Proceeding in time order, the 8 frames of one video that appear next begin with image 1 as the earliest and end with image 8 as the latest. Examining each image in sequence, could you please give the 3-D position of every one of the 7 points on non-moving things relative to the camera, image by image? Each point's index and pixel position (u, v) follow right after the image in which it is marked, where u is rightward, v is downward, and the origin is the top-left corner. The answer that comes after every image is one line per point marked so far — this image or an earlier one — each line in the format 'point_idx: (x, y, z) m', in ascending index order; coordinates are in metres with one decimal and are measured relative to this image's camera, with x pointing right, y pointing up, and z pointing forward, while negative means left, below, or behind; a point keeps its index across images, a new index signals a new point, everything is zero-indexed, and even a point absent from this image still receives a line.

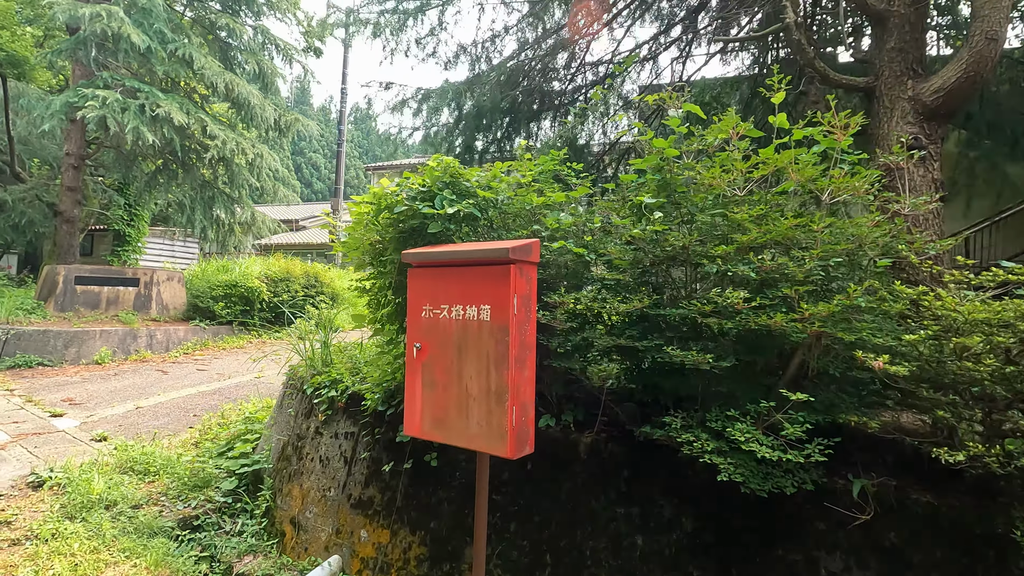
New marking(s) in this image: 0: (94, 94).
0: (-5.6, +2.6, +7.2) m
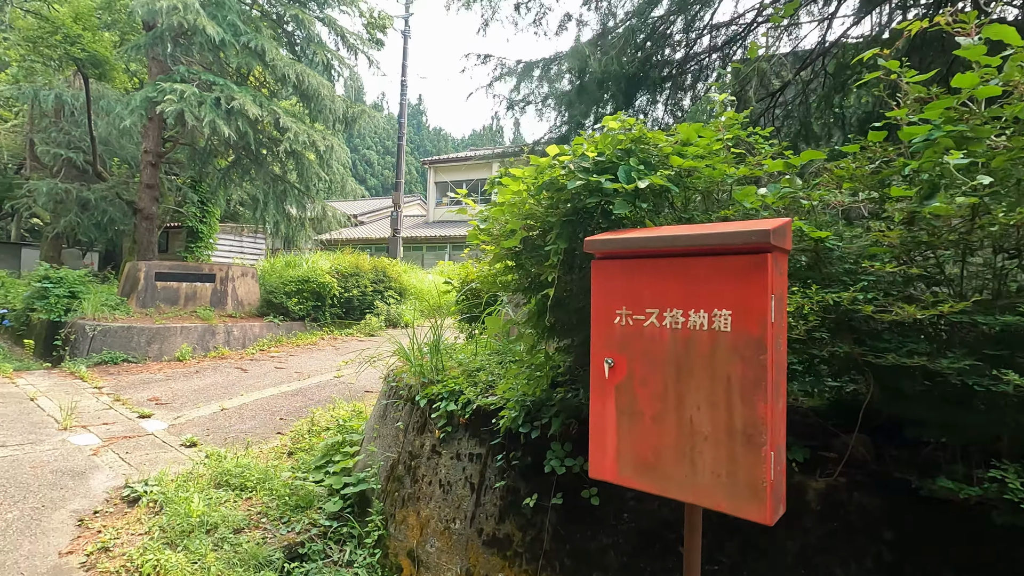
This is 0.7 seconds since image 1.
0: (-4.6, +2.7, +7.2) m
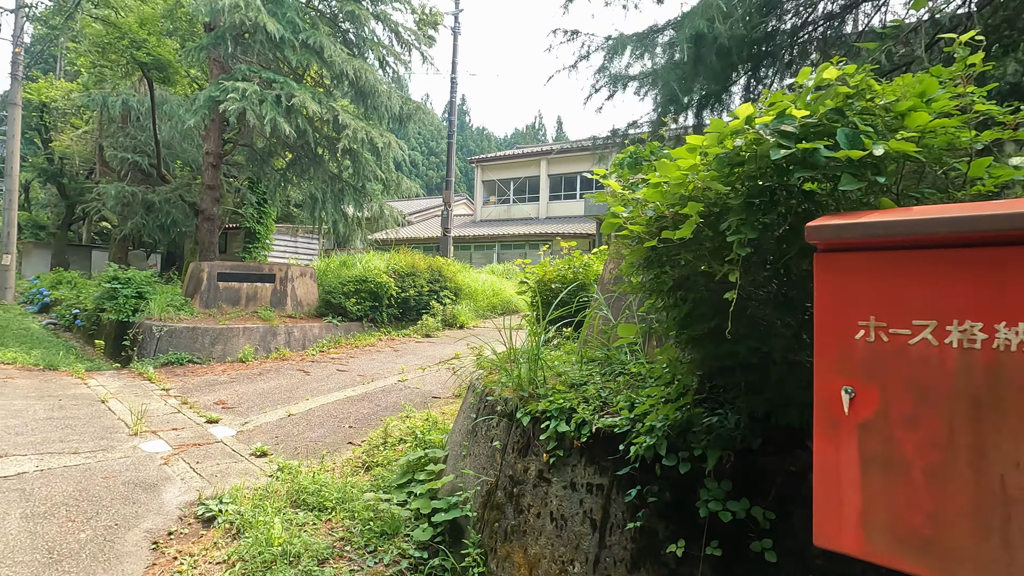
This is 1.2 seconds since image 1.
0: (-3.7, +2.7, +7.1) m
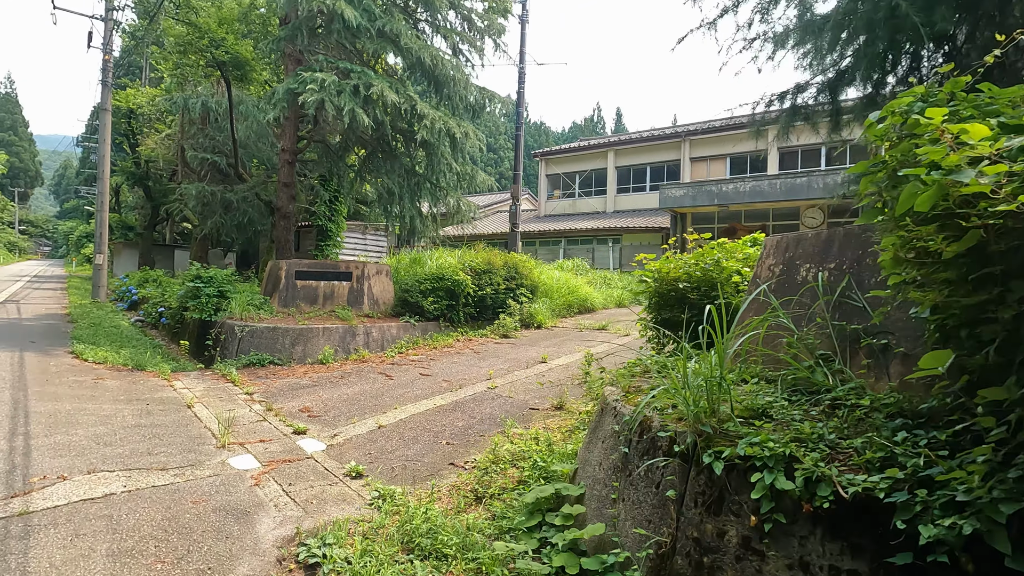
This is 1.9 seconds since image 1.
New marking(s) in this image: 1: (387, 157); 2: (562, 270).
0: (-2.6, +2.7, +6.9) m
1: (-2.0, +2.1, +8.7) m
2: (+1.2, +0.4, +12.3) m
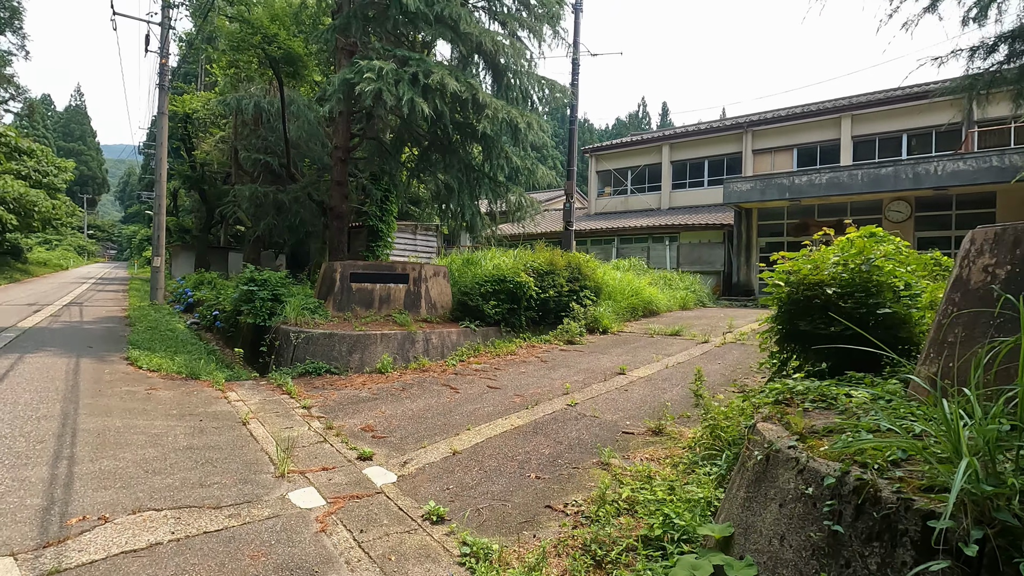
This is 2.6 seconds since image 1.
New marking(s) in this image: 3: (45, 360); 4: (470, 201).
0: (-1.7, +2.7, +6.4) m
1: (-1.1, +2.1, +8.2) m
2: (+2.4, +0.4, +11.6) m
3: (-5.4, -0.8, +6.1) m
4: (-0.7, +1.4, +8.5) m
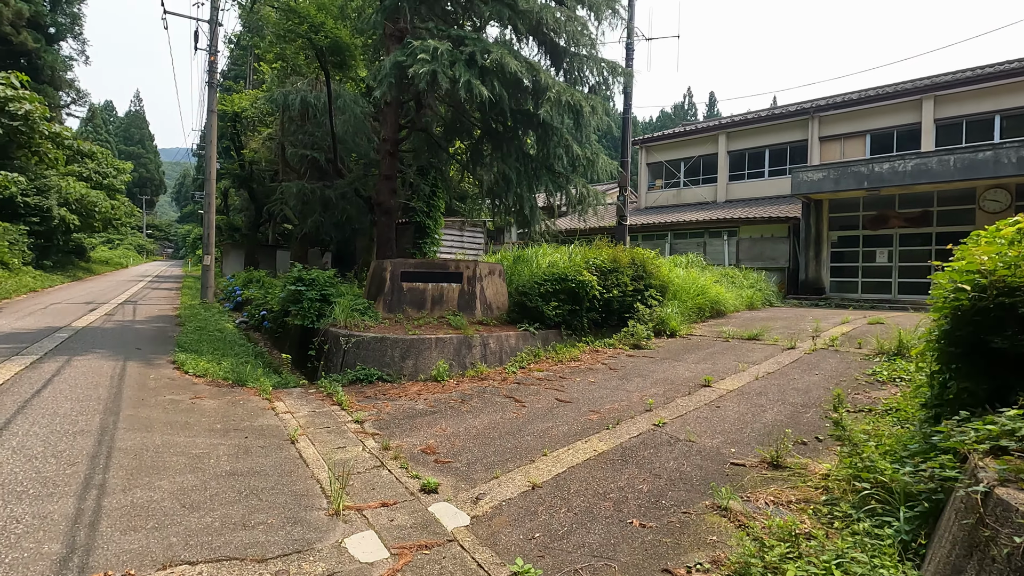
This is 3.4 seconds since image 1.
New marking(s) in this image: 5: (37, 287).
0: (-1.0, +2.7, +5.9) m
1: (-0.2, +2.1, +7.6) m
2: (+3.5, +0.4, +10.8) m
3: (-4.6, -0.8, +5.9) m
4: (+0.2, +1.4, +7.9) m
5: (-14.2, 0.0, +16.0) m
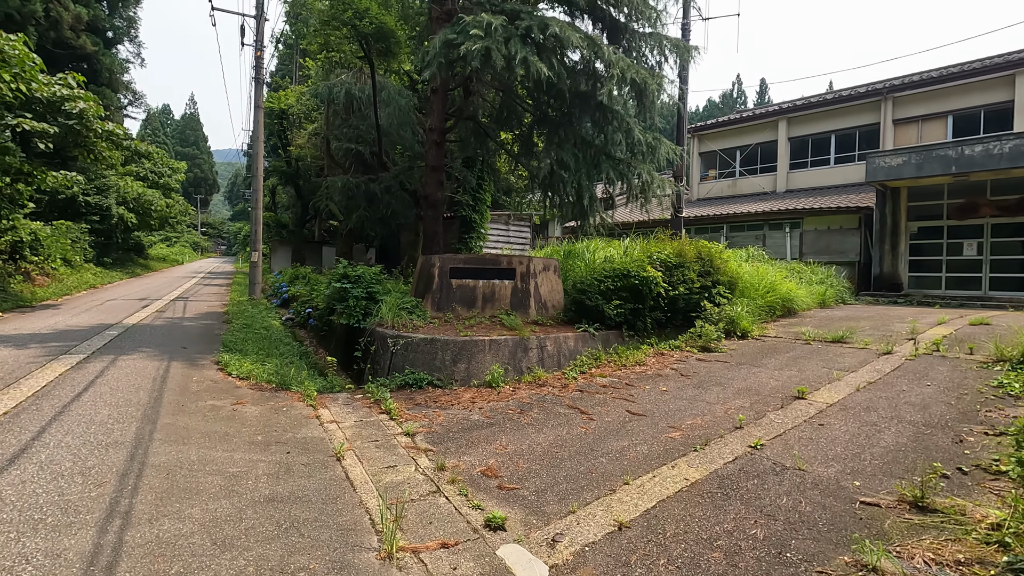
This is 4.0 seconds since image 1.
0: (-0.4, +2.7, +5.4) m
1: (+0.5, +2.1, +7.1) m
2: (+4.5, +0.5, +10.0) m
3: (-4.0, -0.8, +5.7) m
4: (+1.0, +1.4, +7.3) m
5: (-12.8, +0.1, +16.5) m
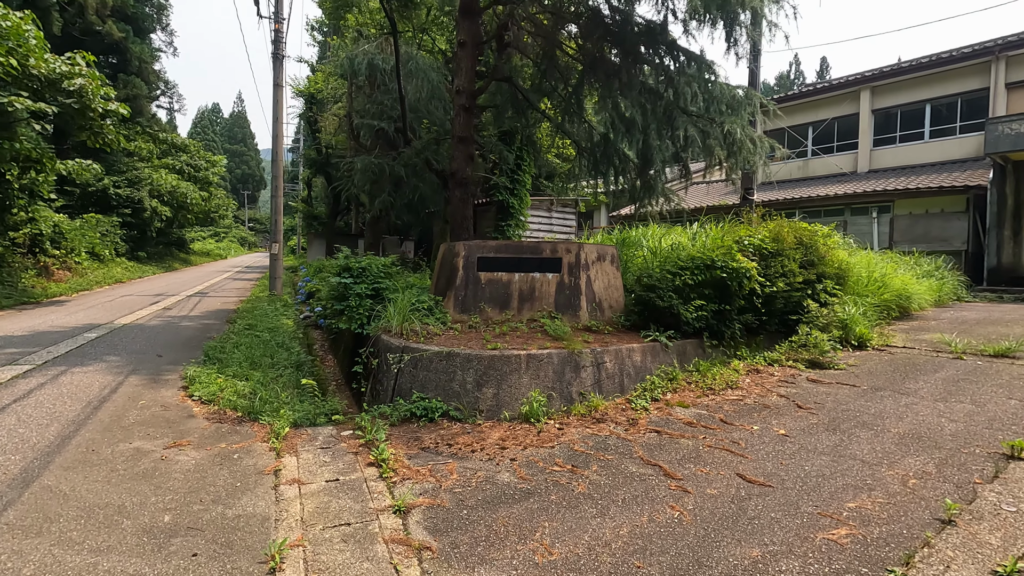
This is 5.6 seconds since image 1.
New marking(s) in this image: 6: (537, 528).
0: (-0.1, +2.7, +3.9) m
1: (+1.0, +2.2, +5.5) m
2: (+5.2, +0.6, +8.1) m
3: (-3.6, -0.8, +4.6) m
4: (+1.4, +1.5, +5.8) m
5: (-11.6, +0.3, +16.0) m
6: (+0.1, -1.1, +2.4) m
